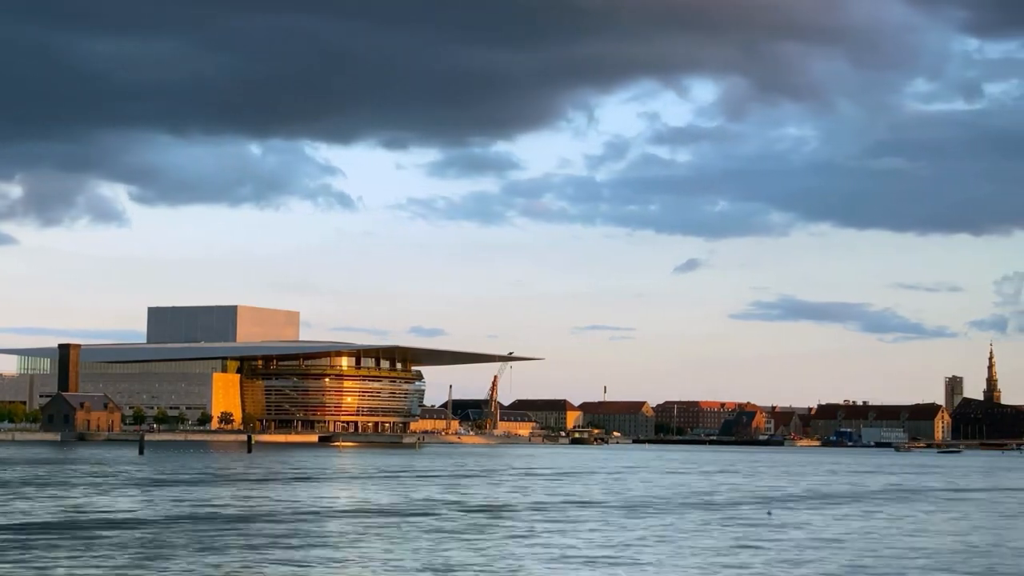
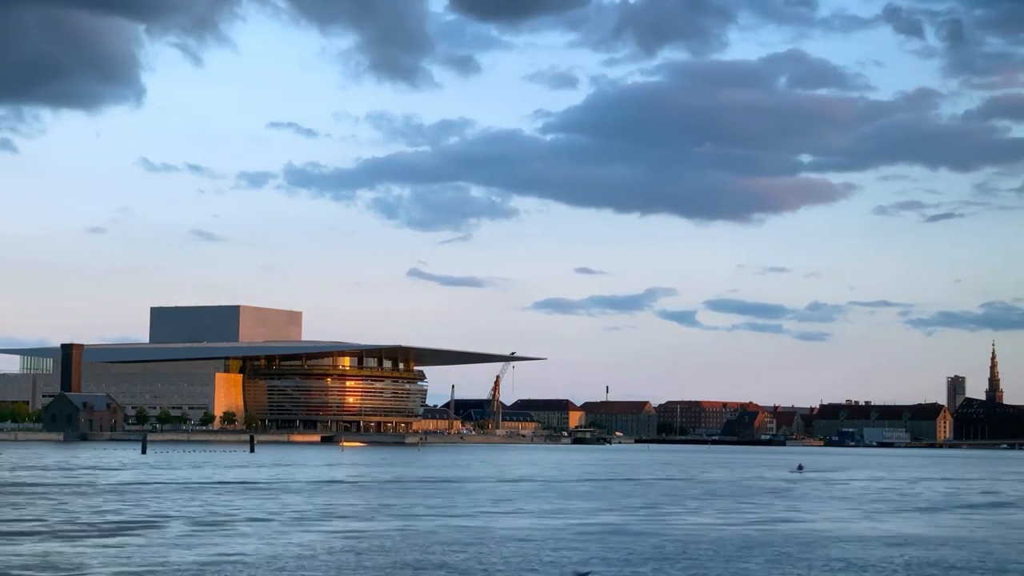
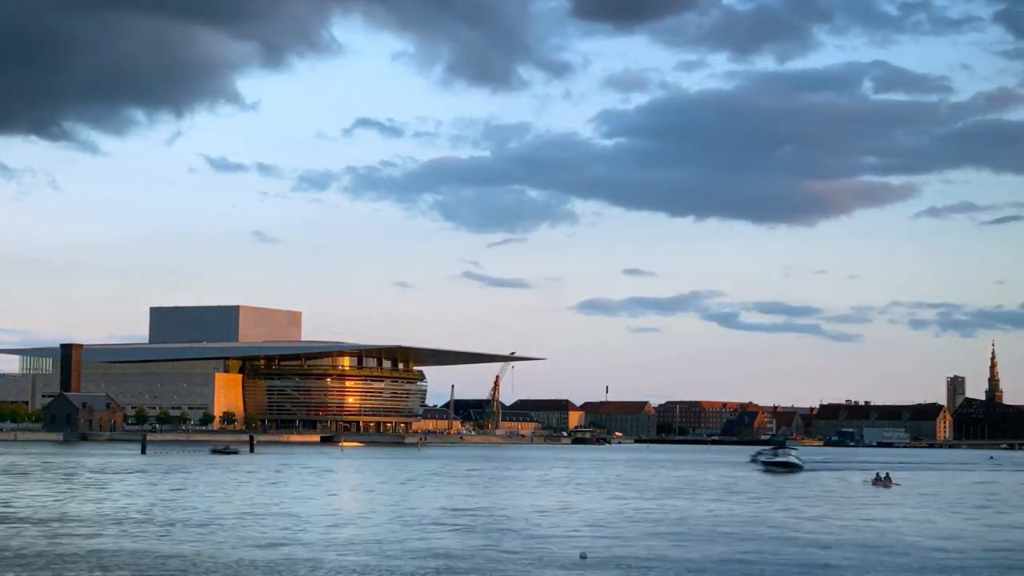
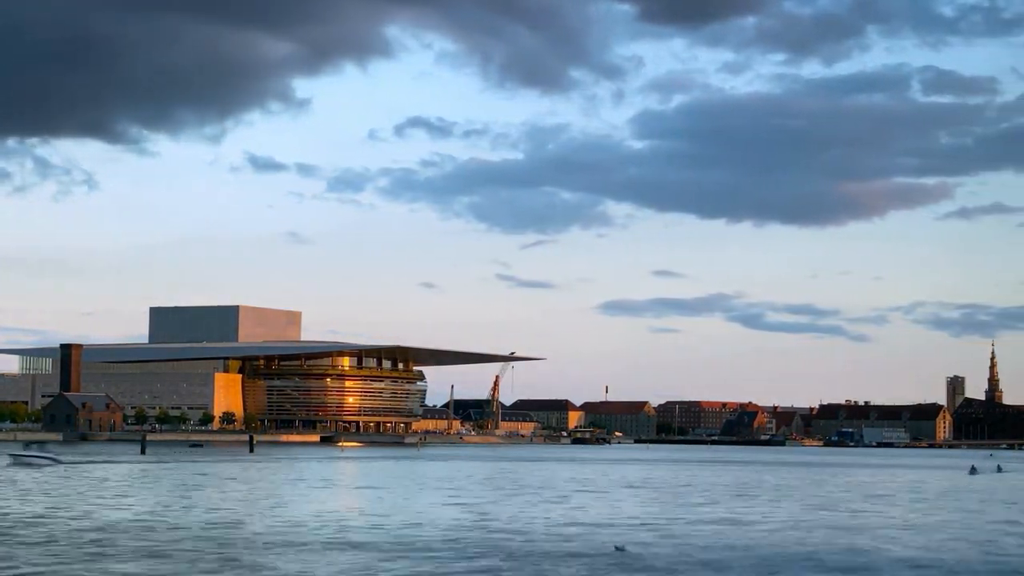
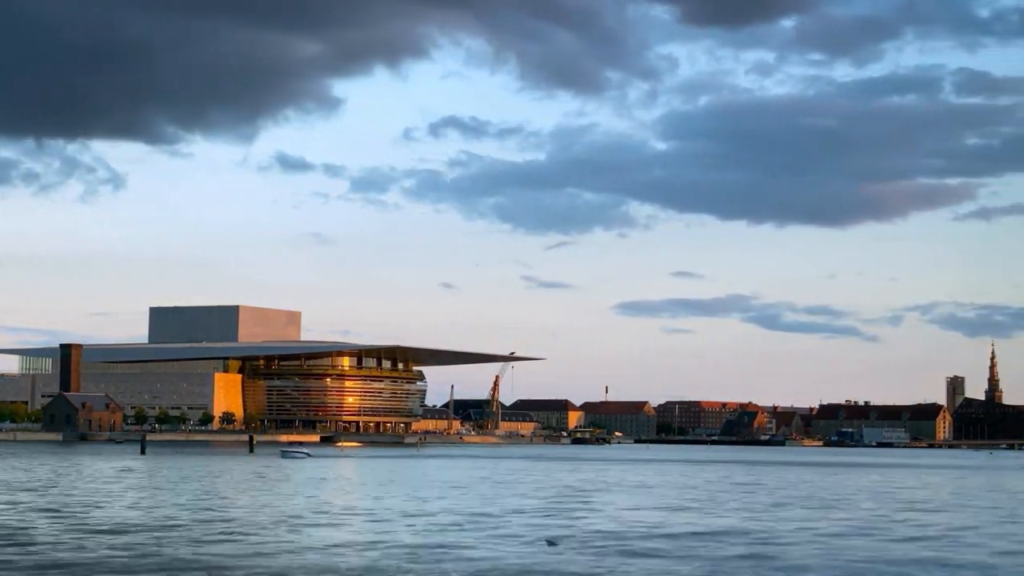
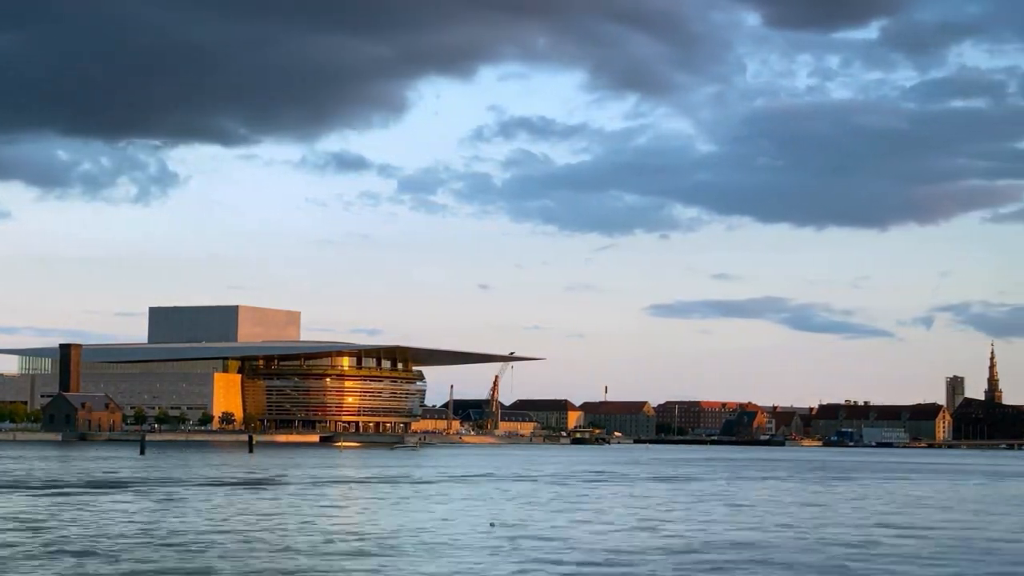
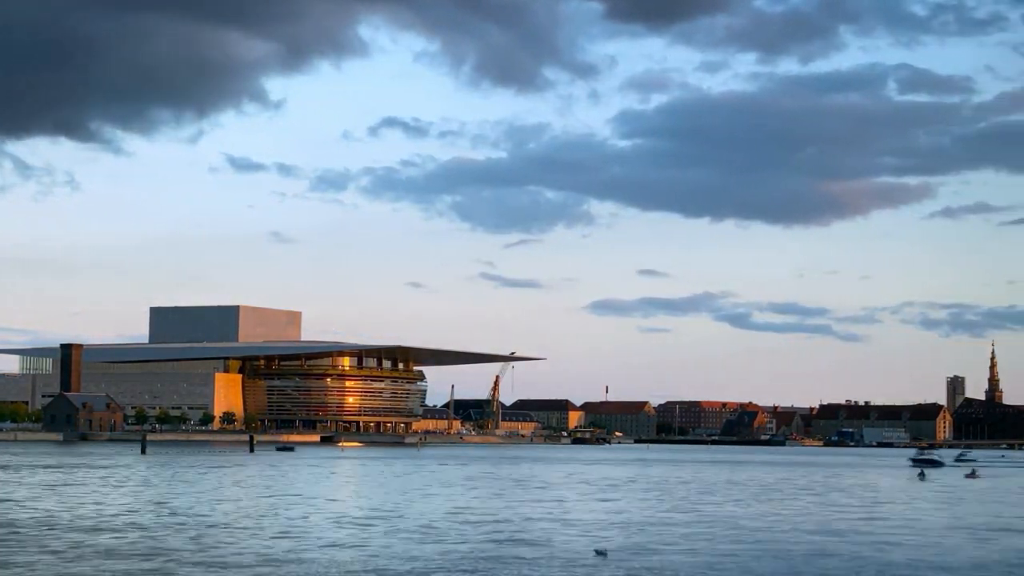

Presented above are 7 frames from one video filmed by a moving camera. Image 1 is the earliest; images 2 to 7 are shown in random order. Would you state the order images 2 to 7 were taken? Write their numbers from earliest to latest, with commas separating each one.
6, 5, 4, 7, 3, 2
